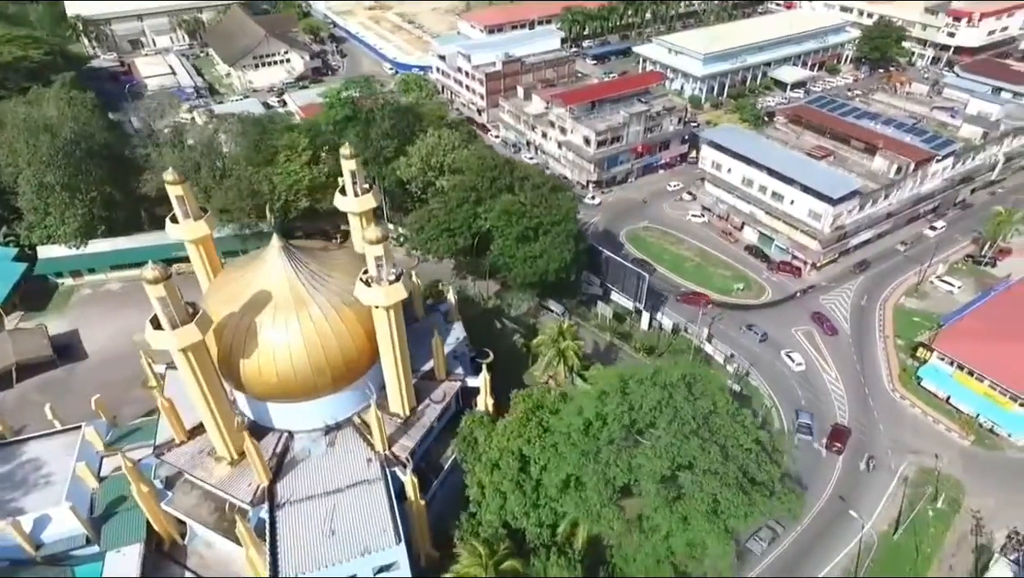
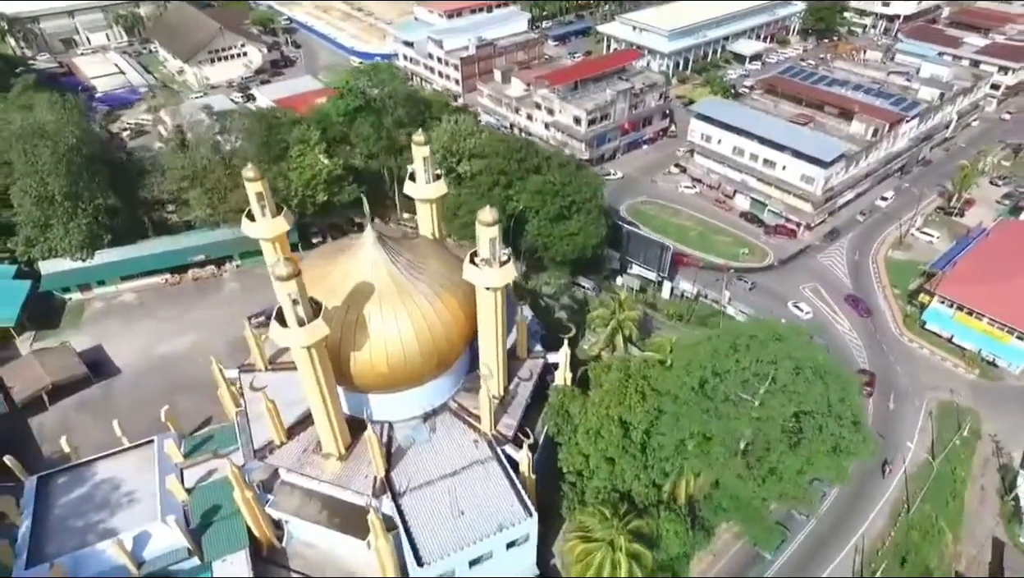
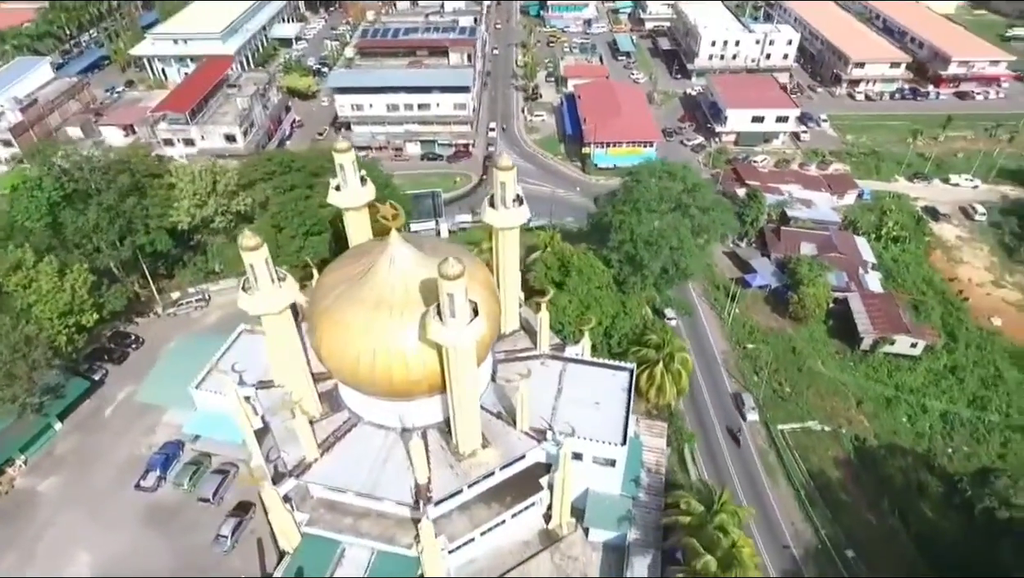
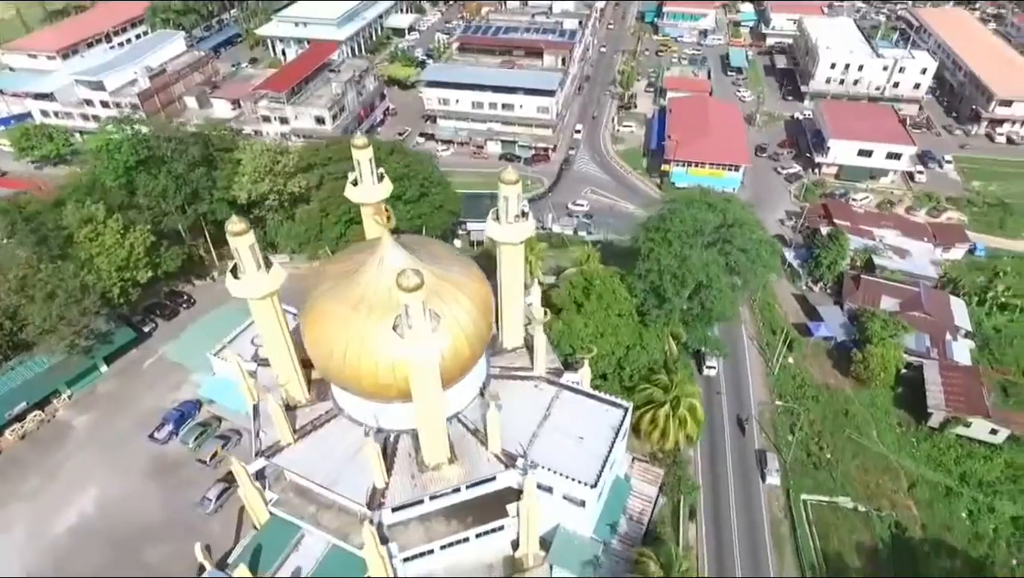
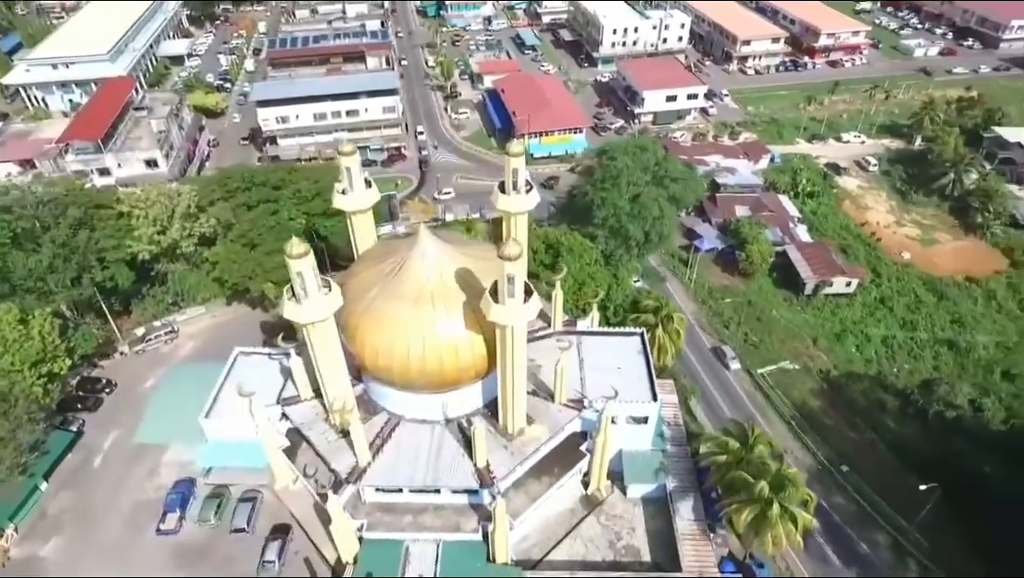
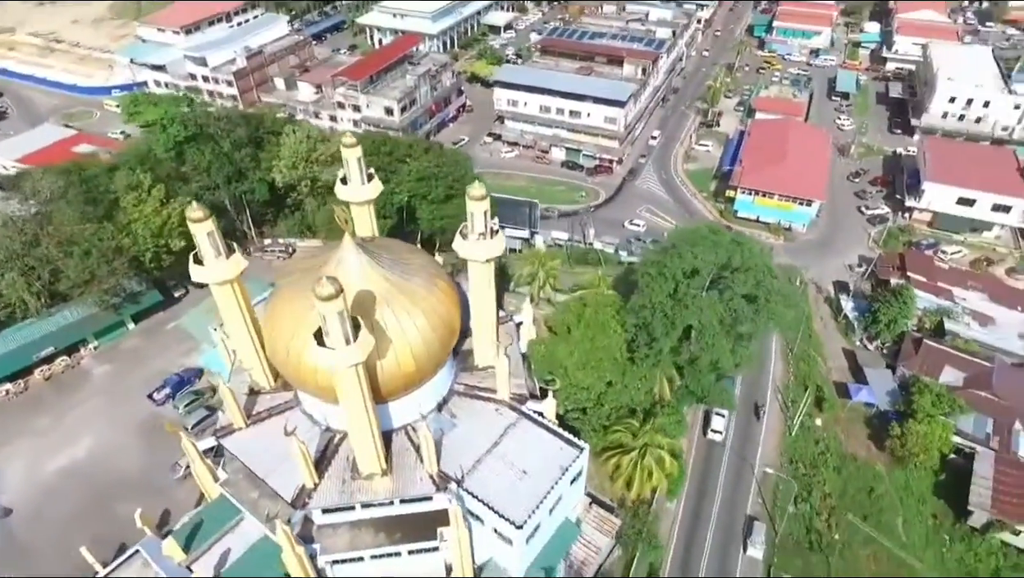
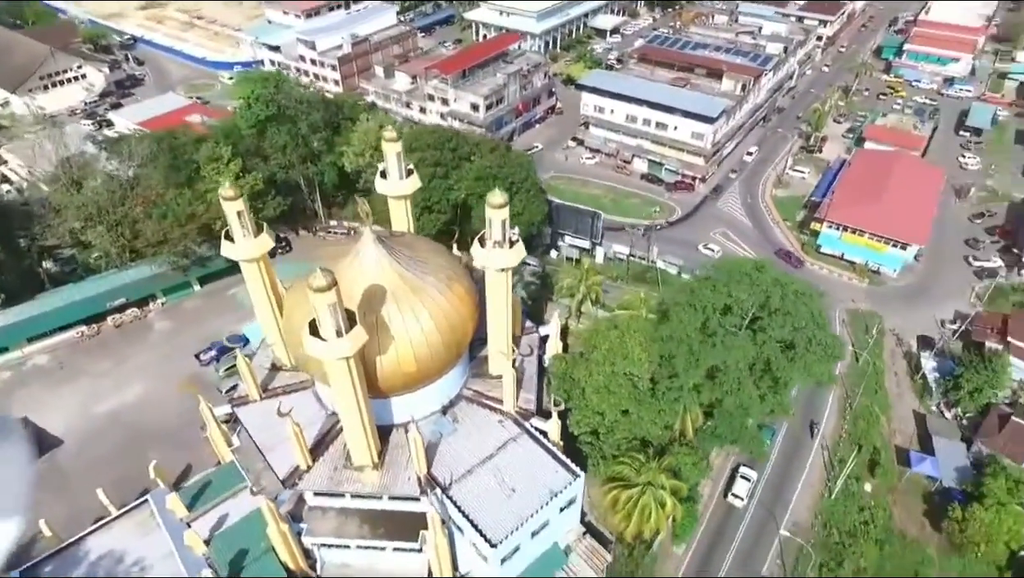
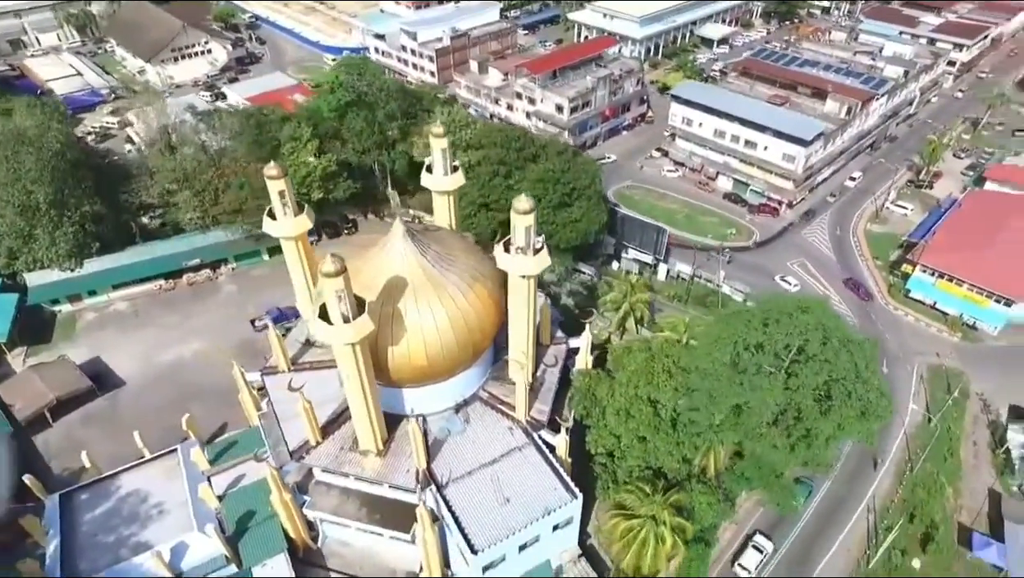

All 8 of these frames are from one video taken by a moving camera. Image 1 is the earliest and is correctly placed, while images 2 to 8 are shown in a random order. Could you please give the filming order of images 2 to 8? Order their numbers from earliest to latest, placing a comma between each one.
2, 8, 7, 6, 4, 3, 5
